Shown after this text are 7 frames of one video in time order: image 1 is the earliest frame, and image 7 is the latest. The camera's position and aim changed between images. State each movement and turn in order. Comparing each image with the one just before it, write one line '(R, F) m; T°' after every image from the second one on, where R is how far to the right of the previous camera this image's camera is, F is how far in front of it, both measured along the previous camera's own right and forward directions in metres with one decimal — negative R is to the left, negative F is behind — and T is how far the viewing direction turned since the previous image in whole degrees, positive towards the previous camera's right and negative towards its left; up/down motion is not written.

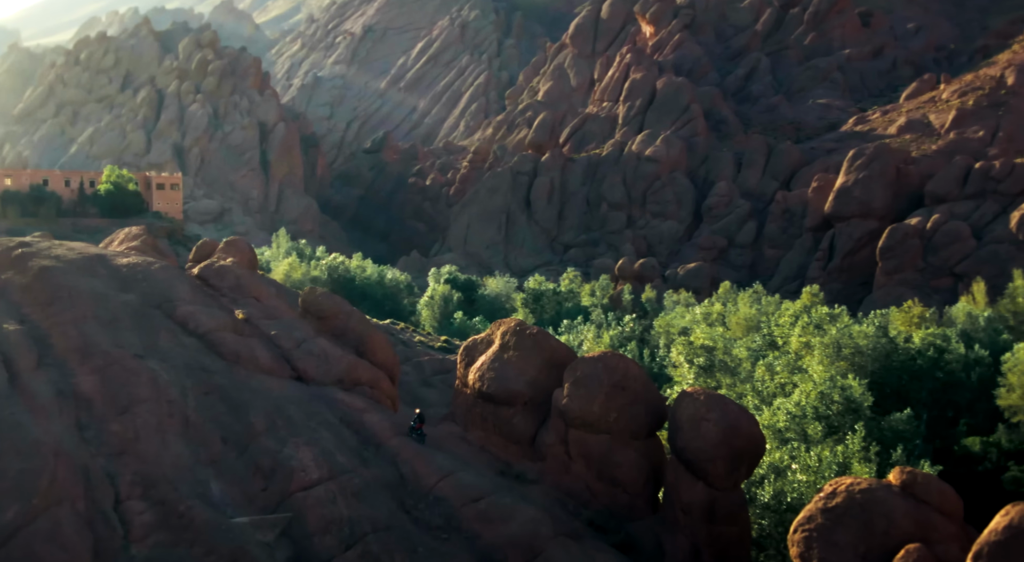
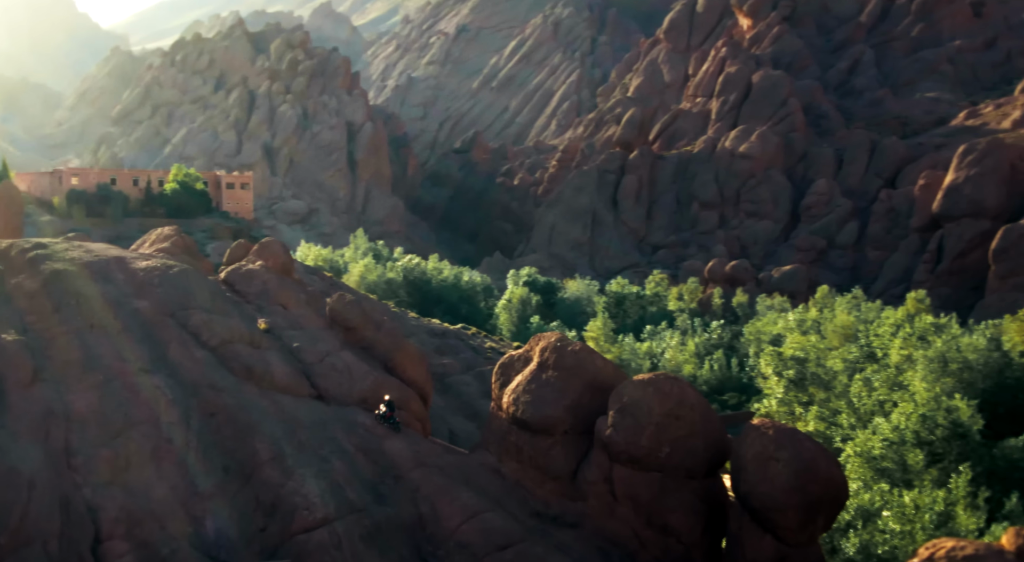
(+1.0, +2.2) m; -6°
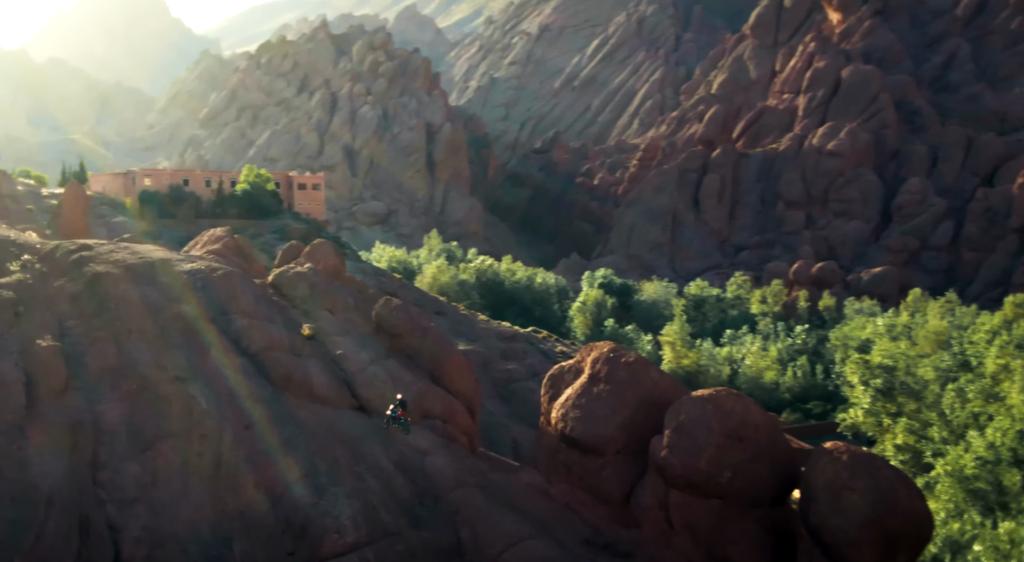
(+0.5, +1.3) m; -6°
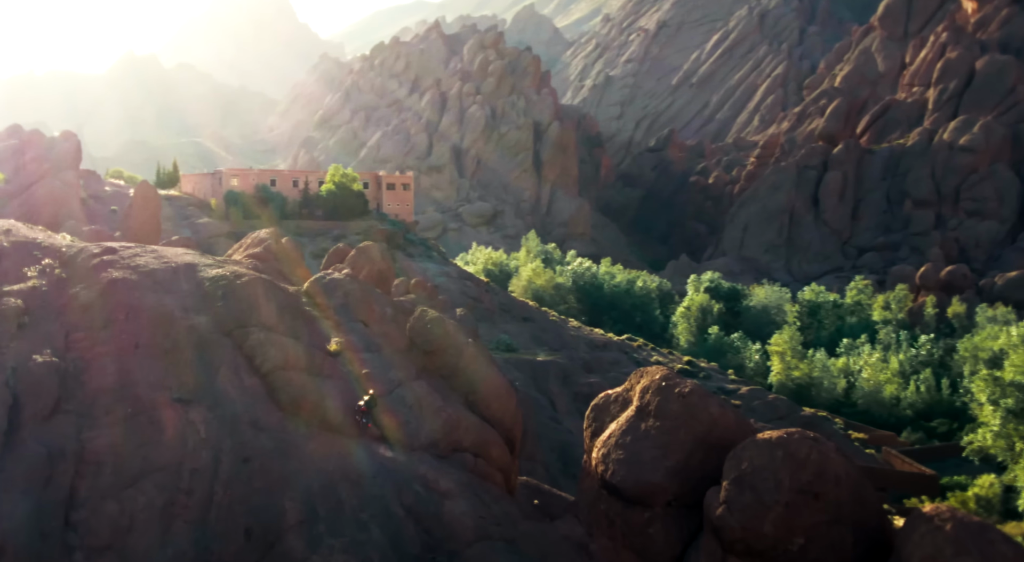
(+1.1, +2.3) m; -8°
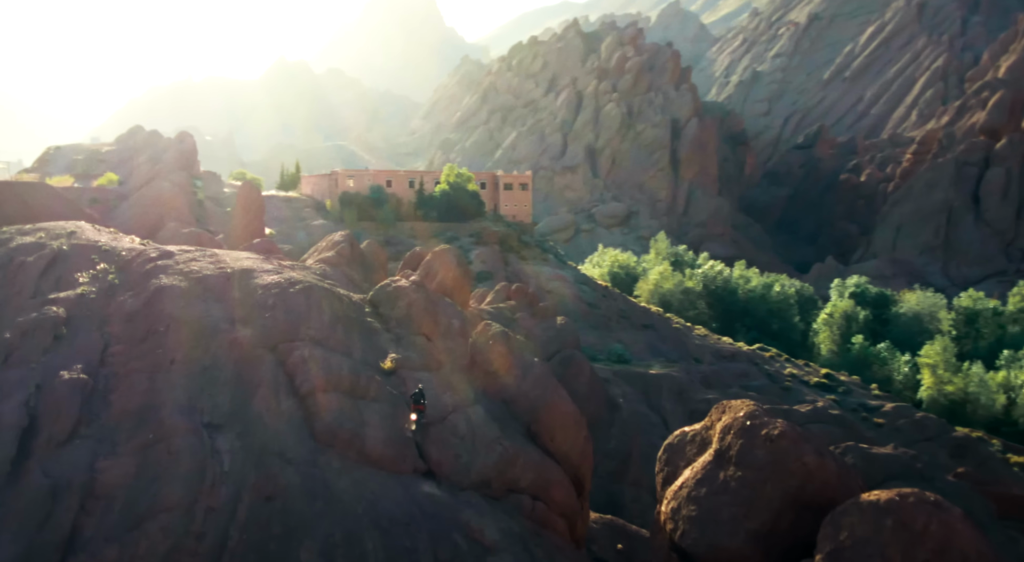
(+0.9, +2.4) m; -9°
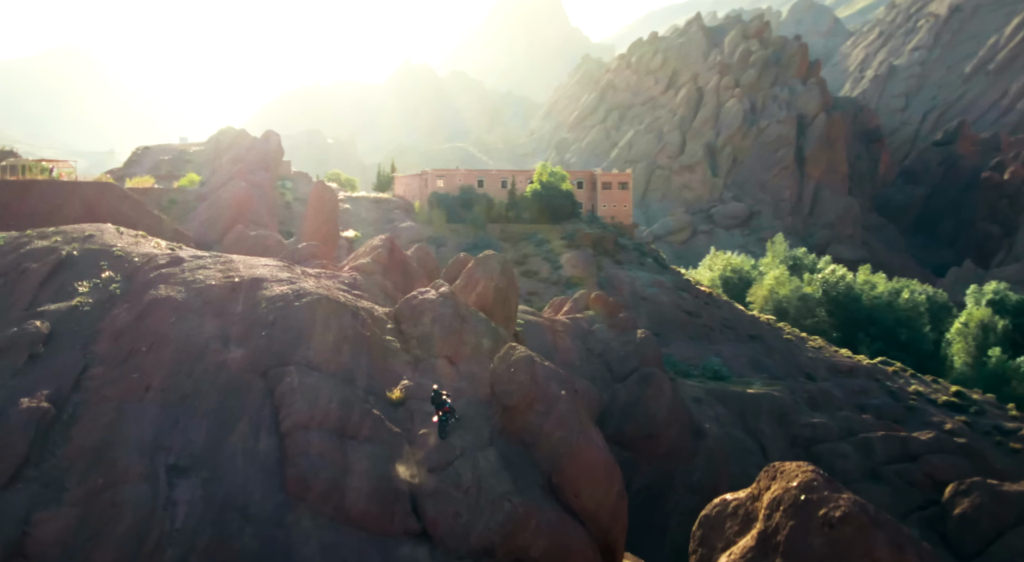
(+1.2, +2.6) m; -8°
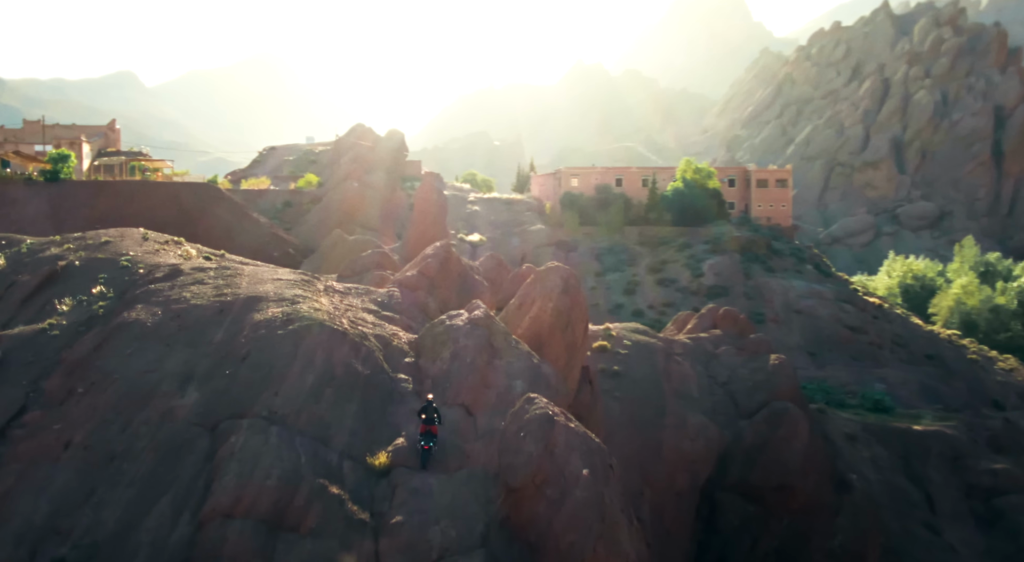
(+1.5, +3.6) m; -11°
